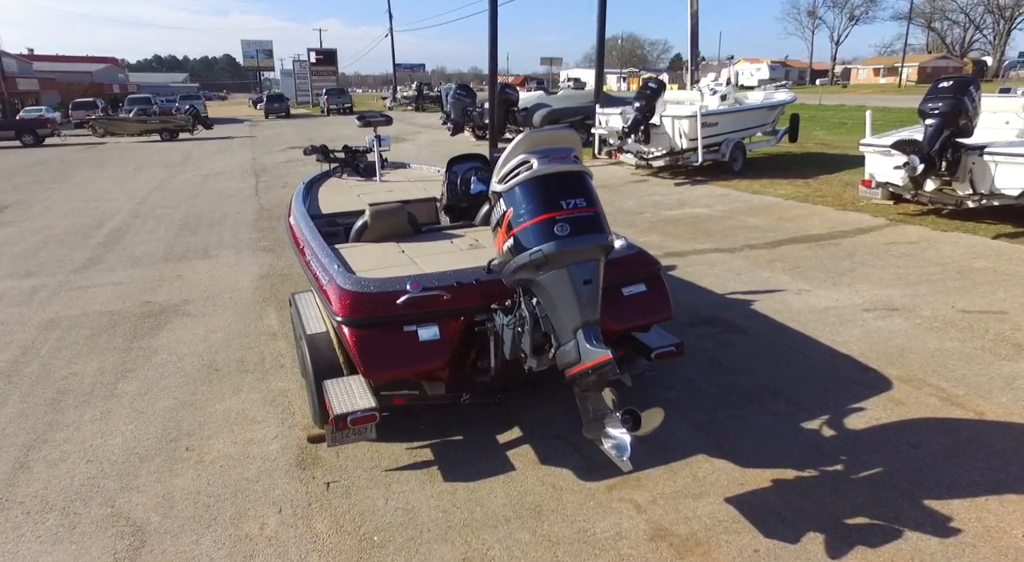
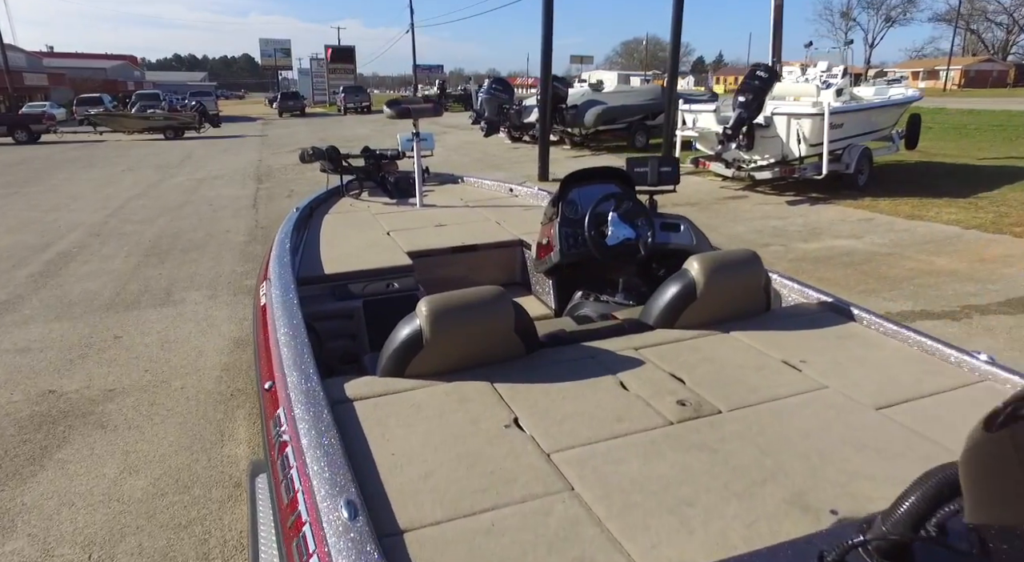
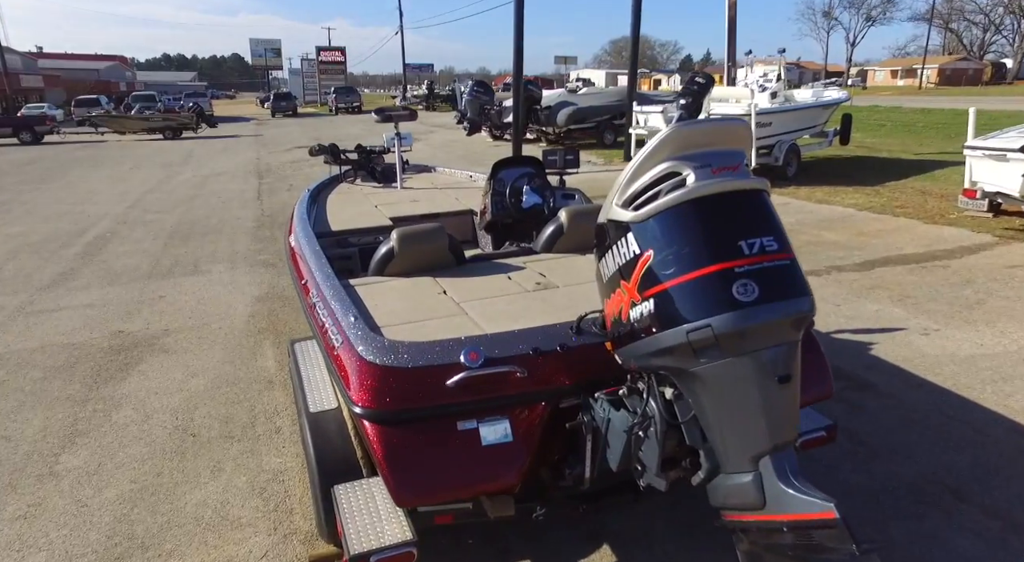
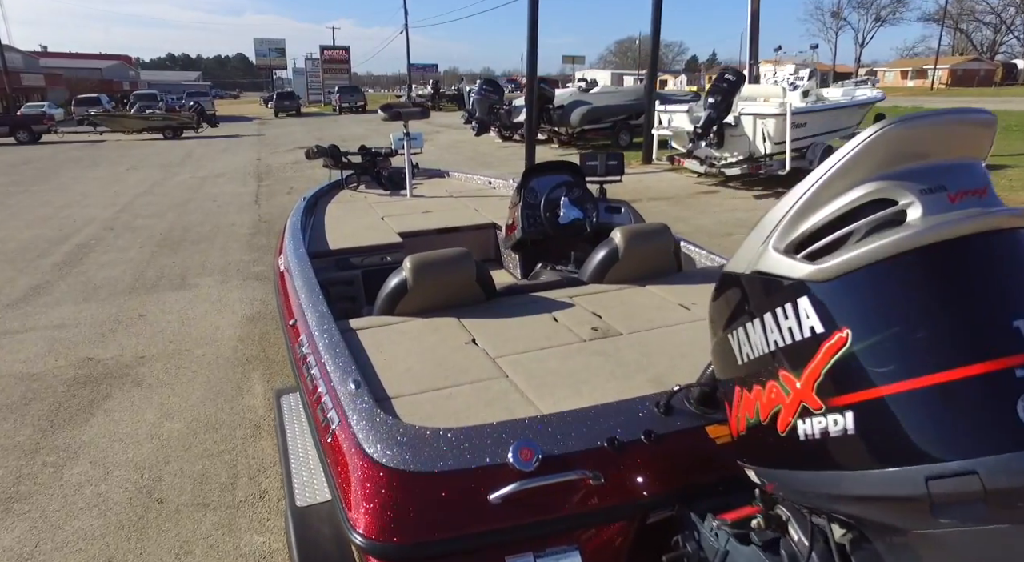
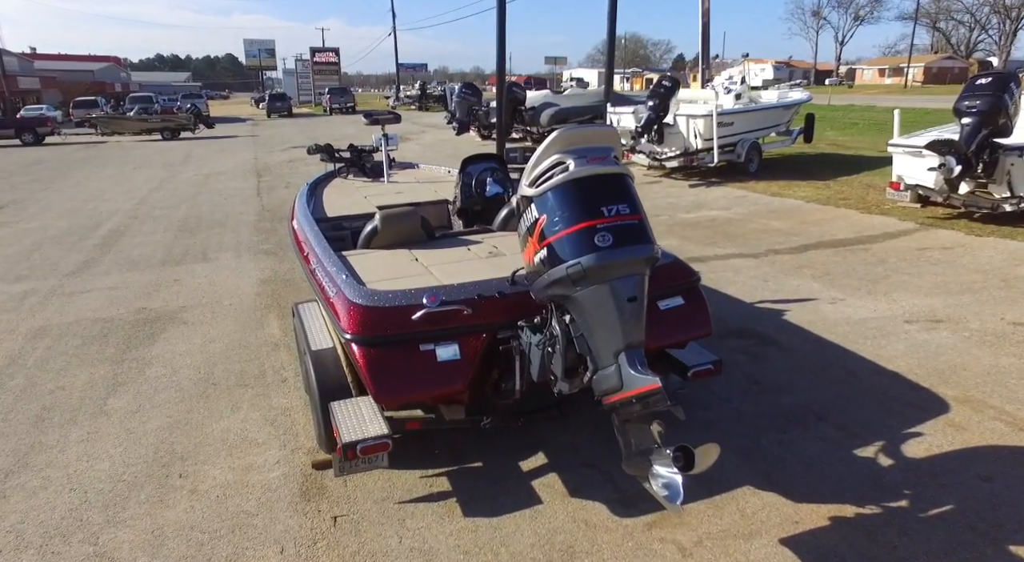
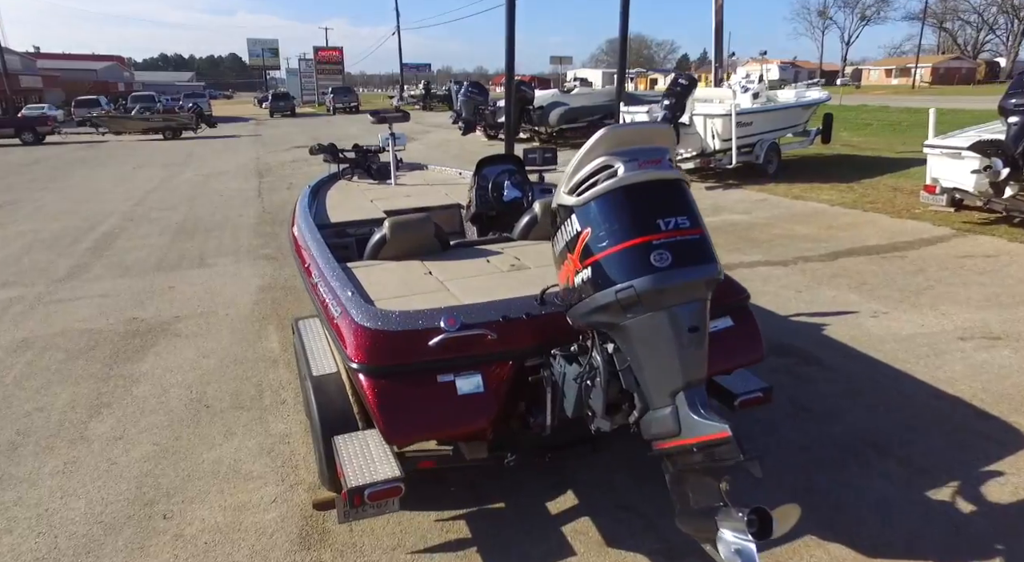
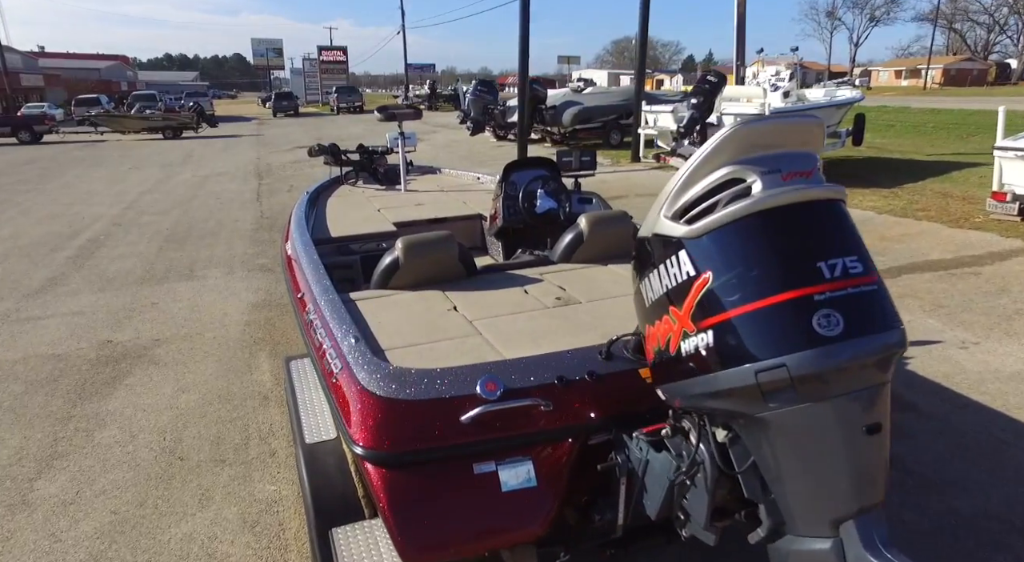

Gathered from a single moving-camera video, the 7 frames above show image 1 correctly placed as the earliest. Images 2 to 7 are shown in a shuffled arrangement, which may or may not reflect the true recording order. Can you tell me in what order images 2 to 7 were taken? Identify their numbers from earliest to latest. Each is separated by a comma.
5, 6, 3, 7, 4, 2
